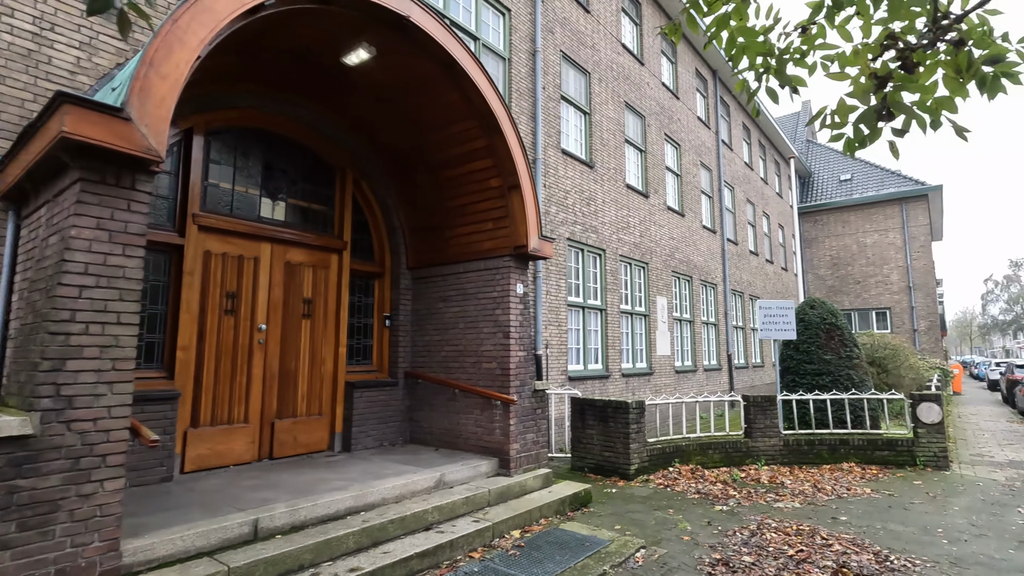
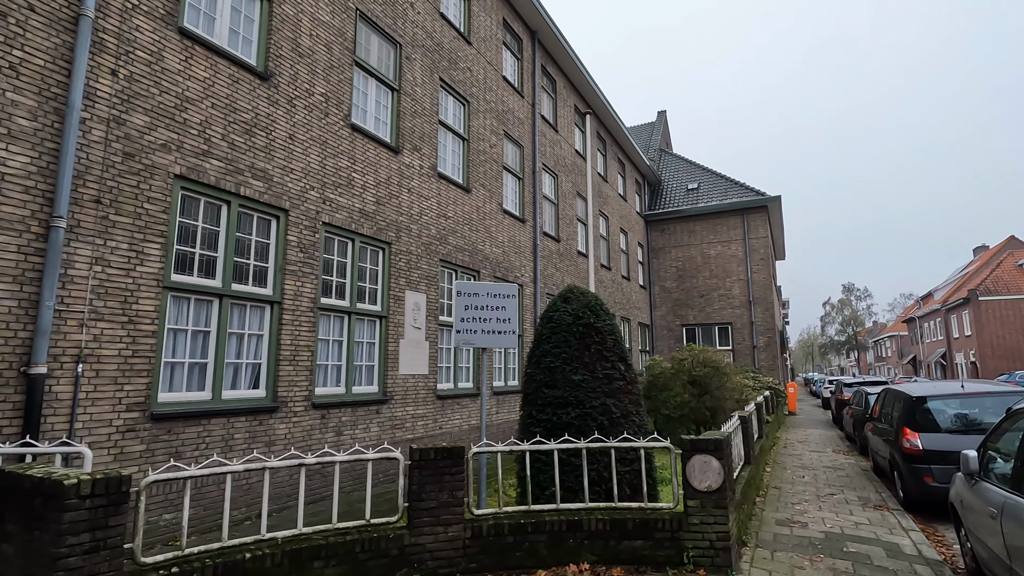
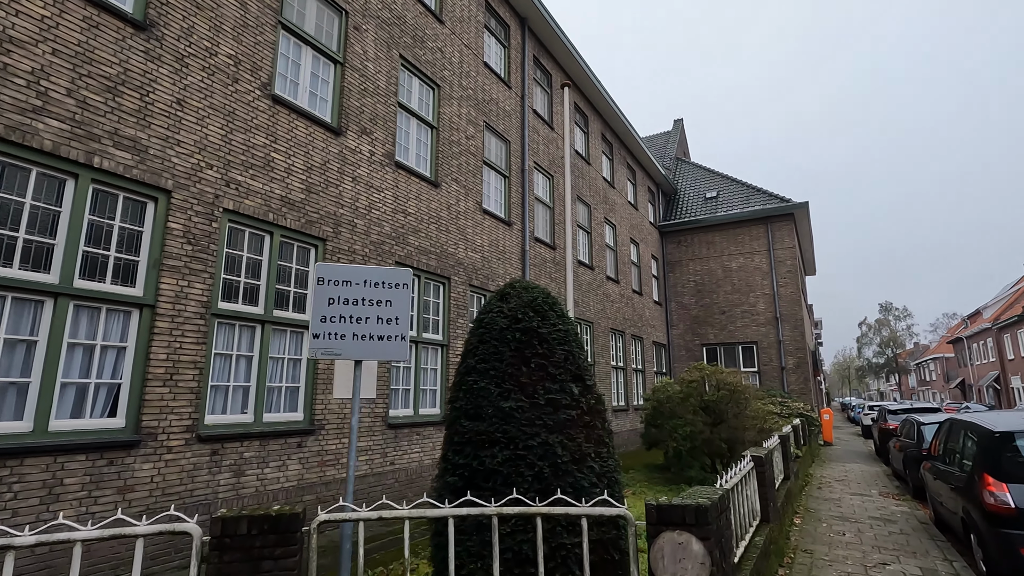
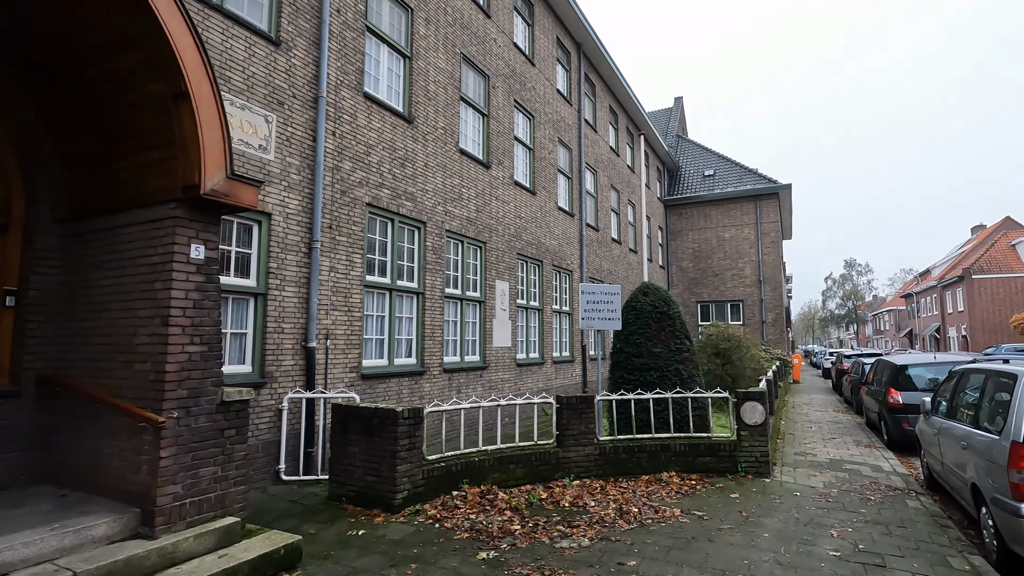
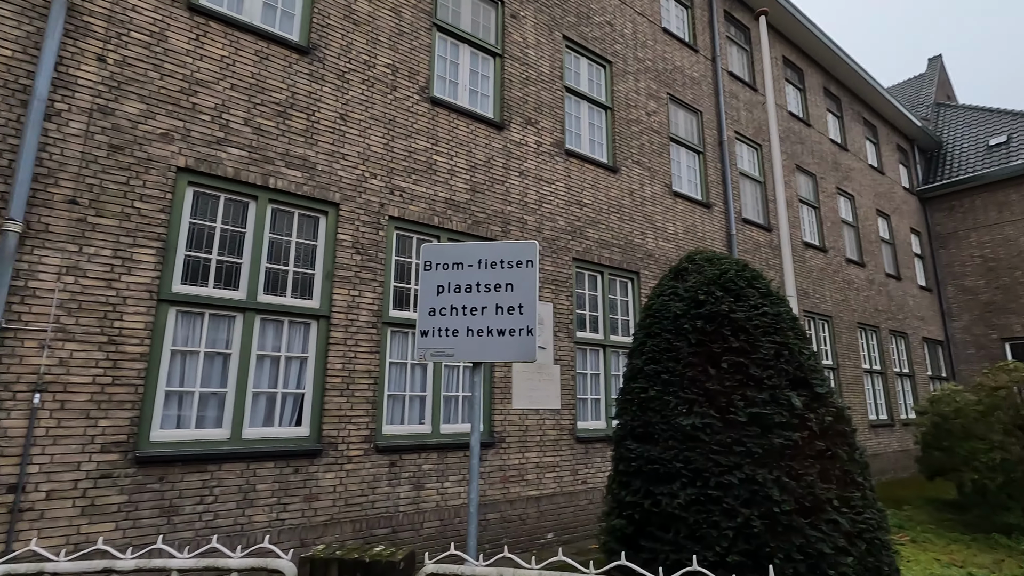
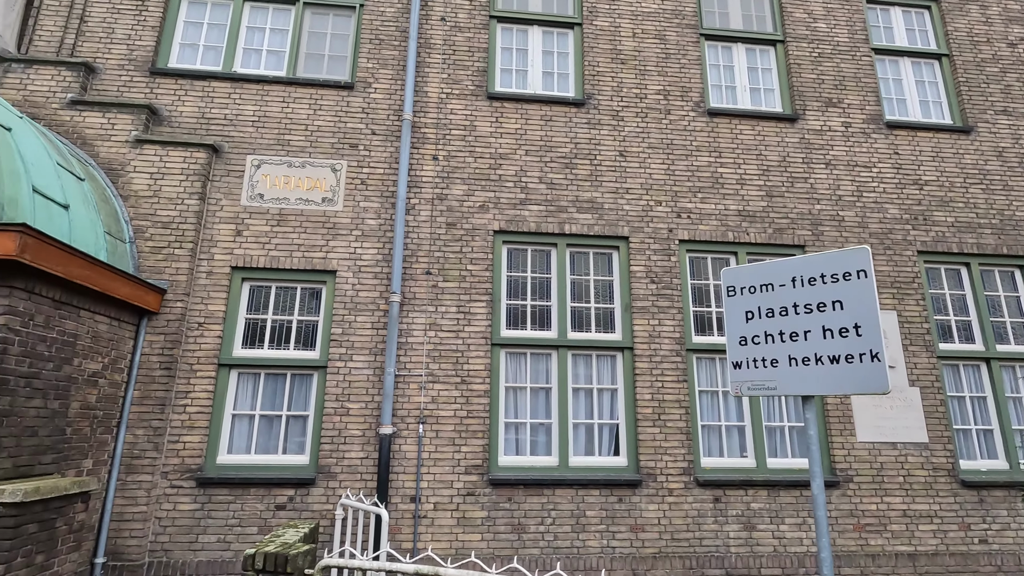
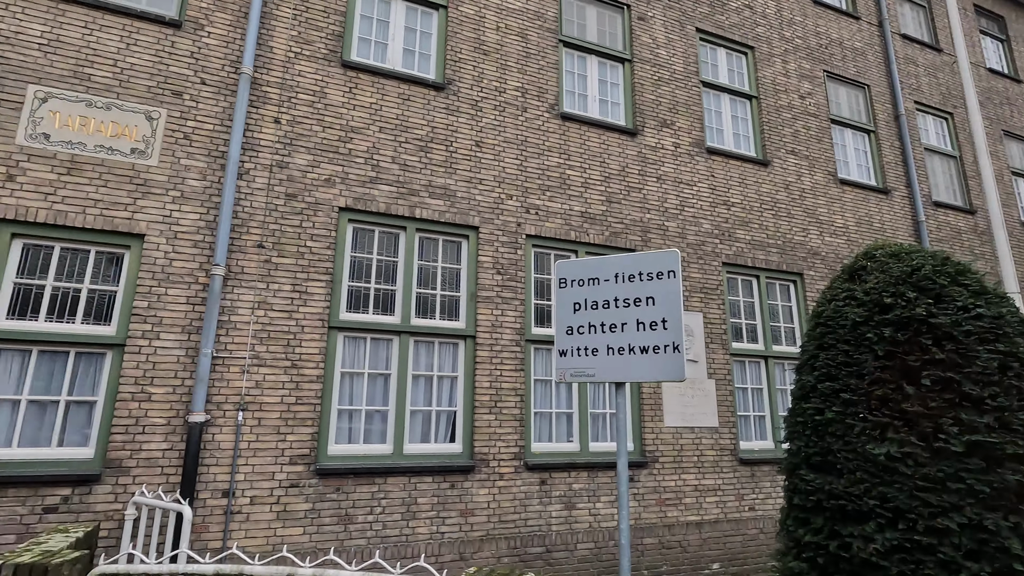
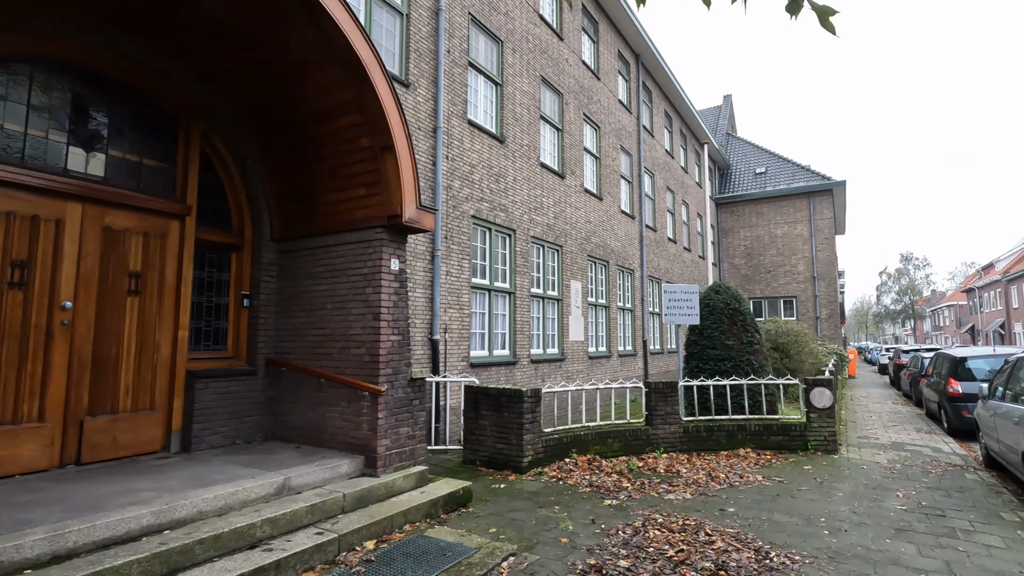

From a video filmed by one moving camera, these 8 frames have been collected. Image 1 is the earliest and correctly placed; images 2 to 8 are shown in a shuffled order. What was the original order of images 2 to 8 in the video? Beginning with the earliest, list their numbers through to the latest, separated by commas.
8, 4, 2, 3, 5, 7, 6
